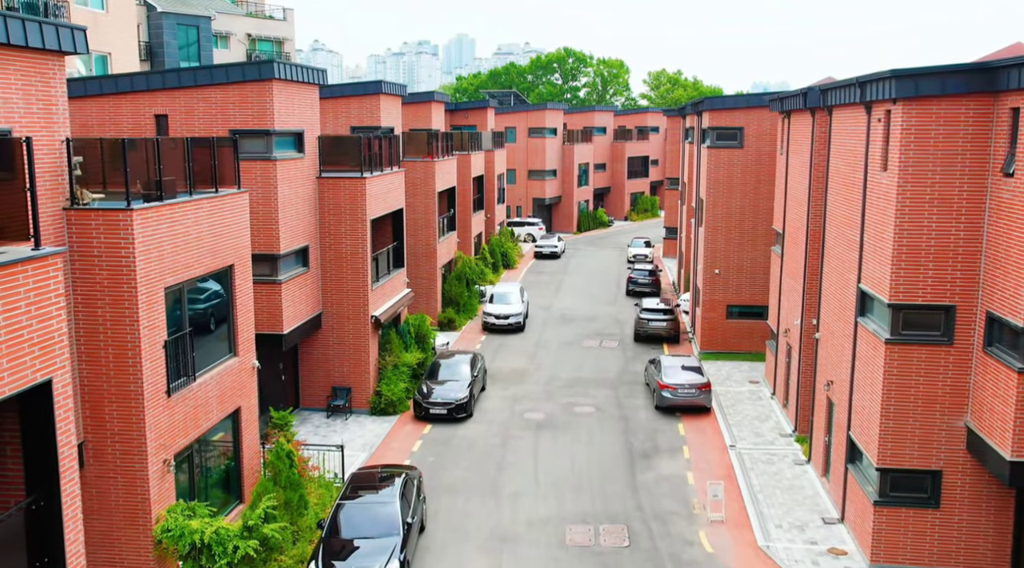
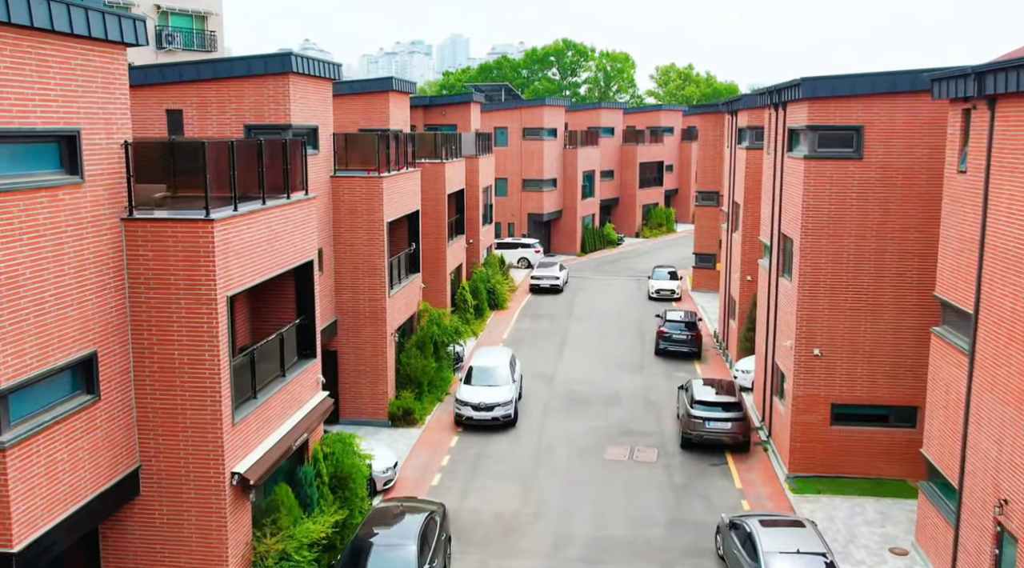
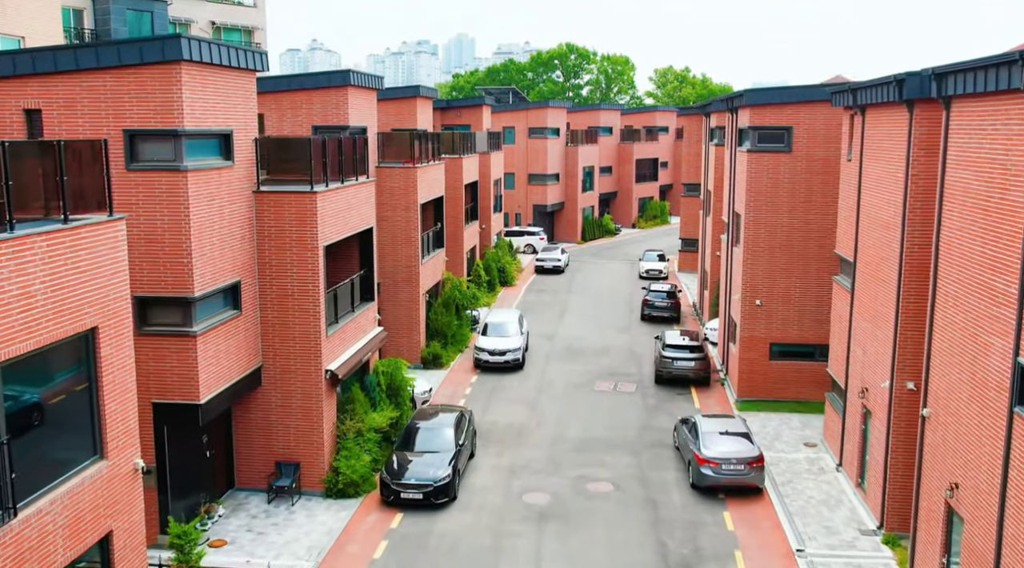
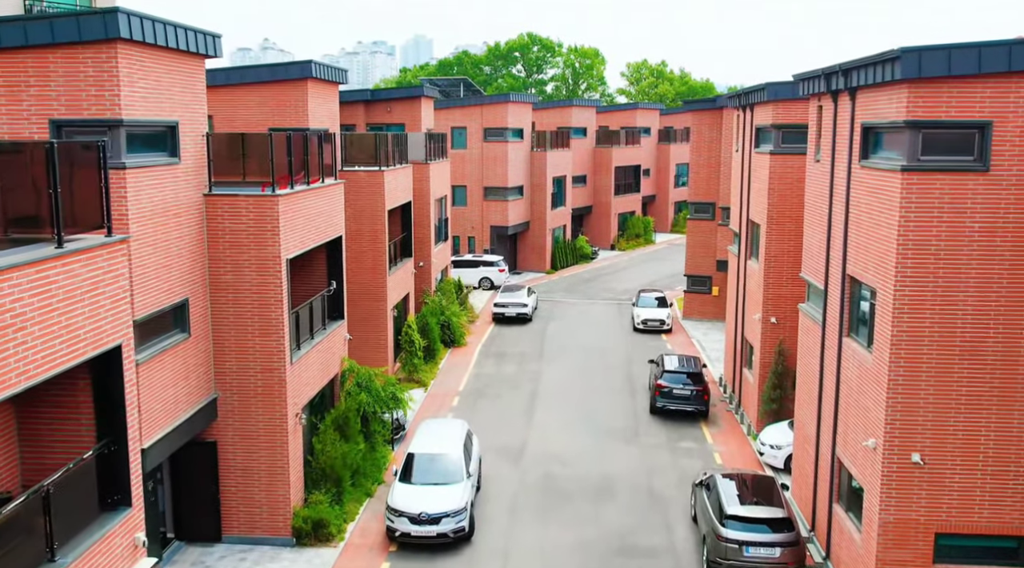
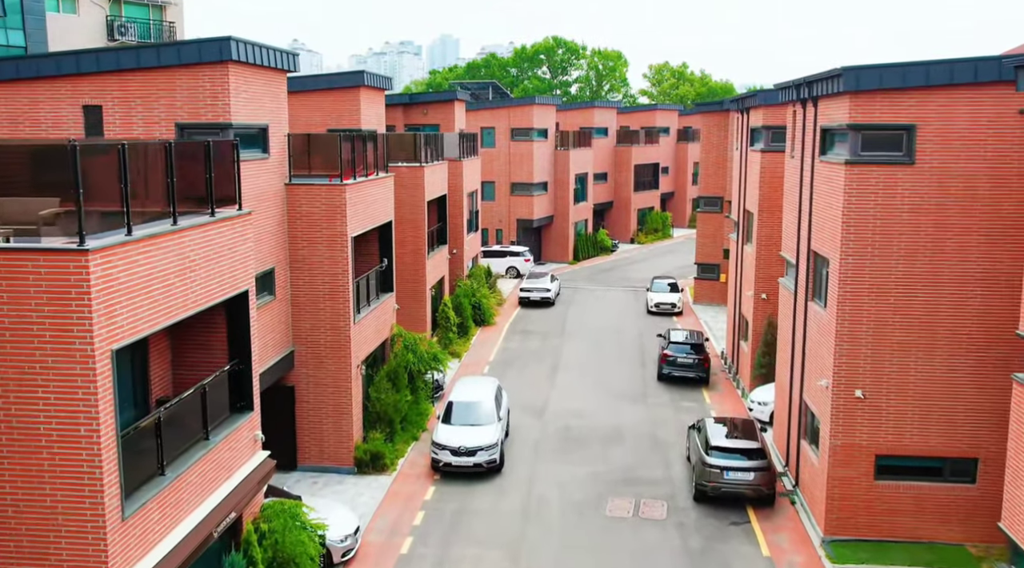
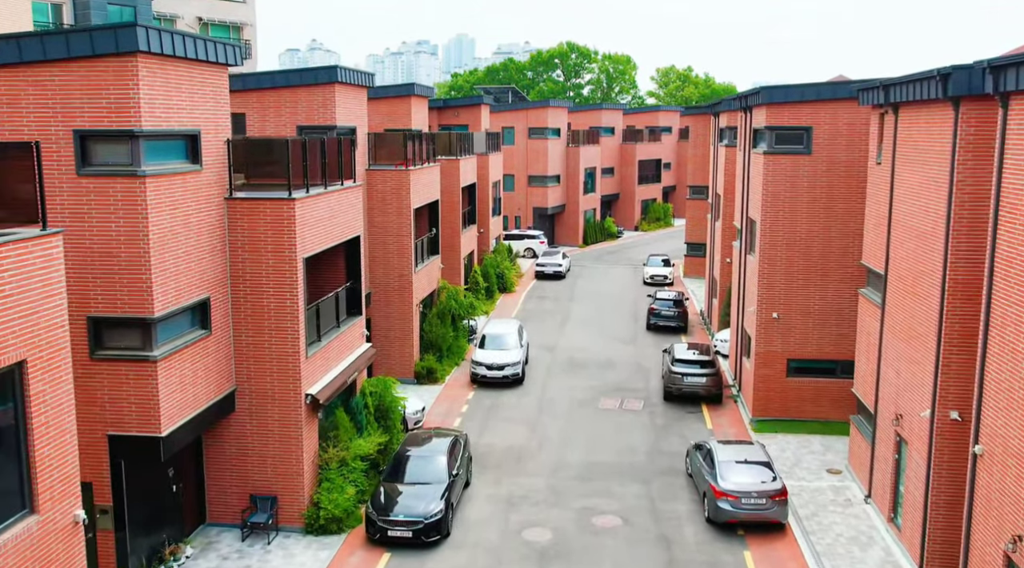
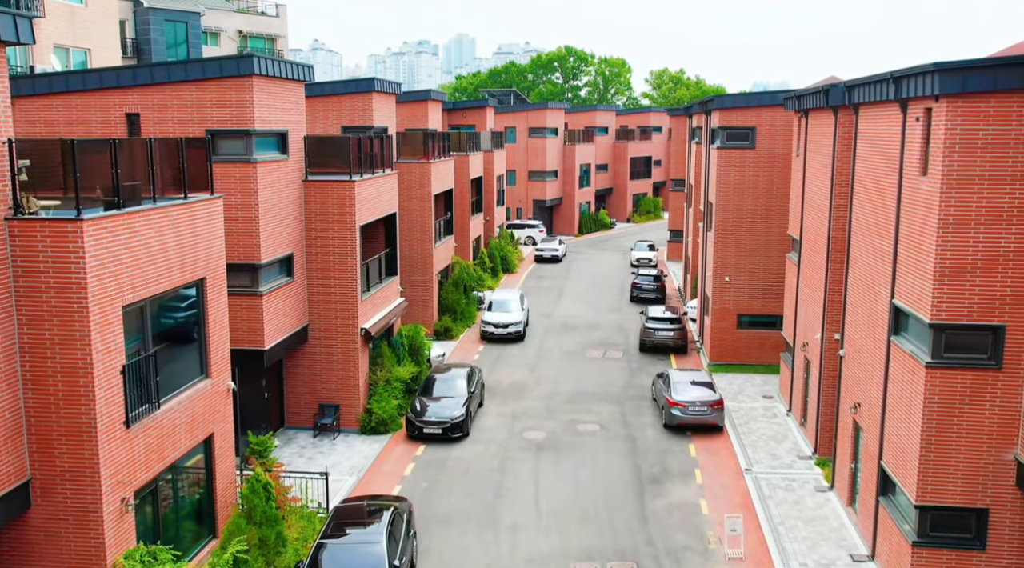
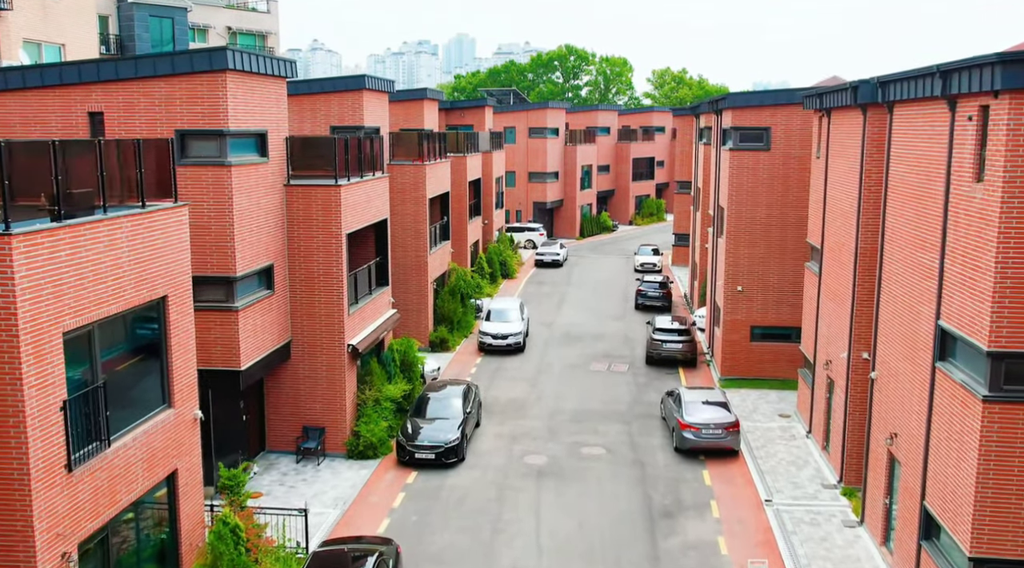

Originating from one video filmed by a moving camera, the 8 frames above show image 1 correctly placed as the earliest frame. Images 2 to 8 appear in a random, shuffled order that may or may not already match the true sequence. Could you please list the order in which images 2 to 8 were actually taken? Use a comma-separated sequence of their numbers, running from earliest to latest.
7, 8, 3, 6, 2, 5, 4
